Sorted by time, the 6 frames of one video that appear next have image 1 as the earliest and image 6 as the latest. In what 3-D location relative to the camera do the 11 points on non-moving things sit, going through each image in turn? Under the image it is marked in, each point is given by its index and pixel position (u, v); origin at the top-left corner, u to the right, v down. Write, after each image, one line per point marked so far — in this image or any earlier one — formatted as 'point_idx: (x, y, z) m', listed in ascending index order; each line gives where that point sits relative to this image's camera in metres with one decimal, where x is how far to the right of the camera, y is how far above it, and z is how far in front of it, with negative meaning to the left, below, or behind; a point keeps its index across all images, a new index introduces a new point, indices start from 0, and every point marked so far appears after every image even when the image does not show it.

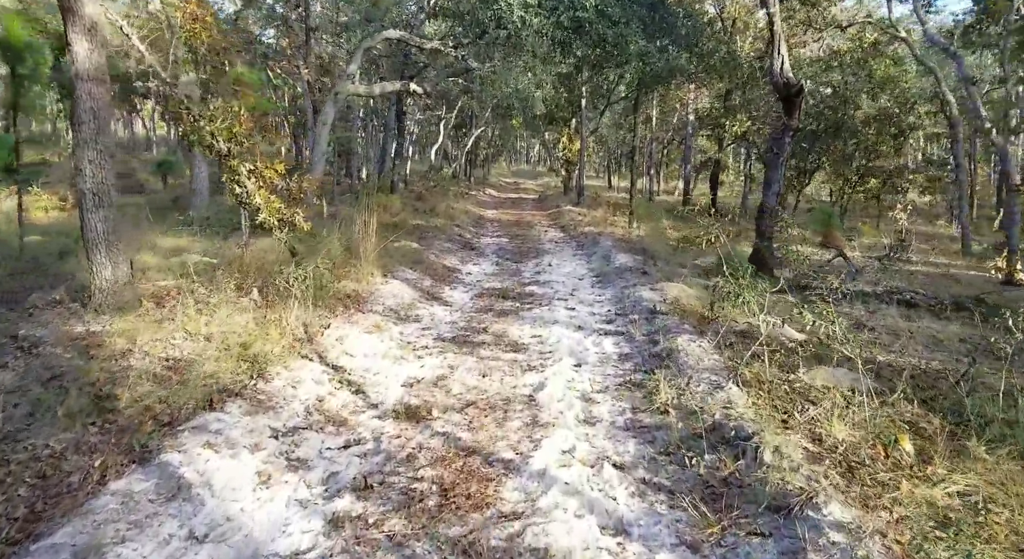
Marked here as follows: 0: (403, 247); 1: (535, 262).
0: (-2.0, +0.6, +15.2) m
1: (+0.4, +0.3, +15.4) m
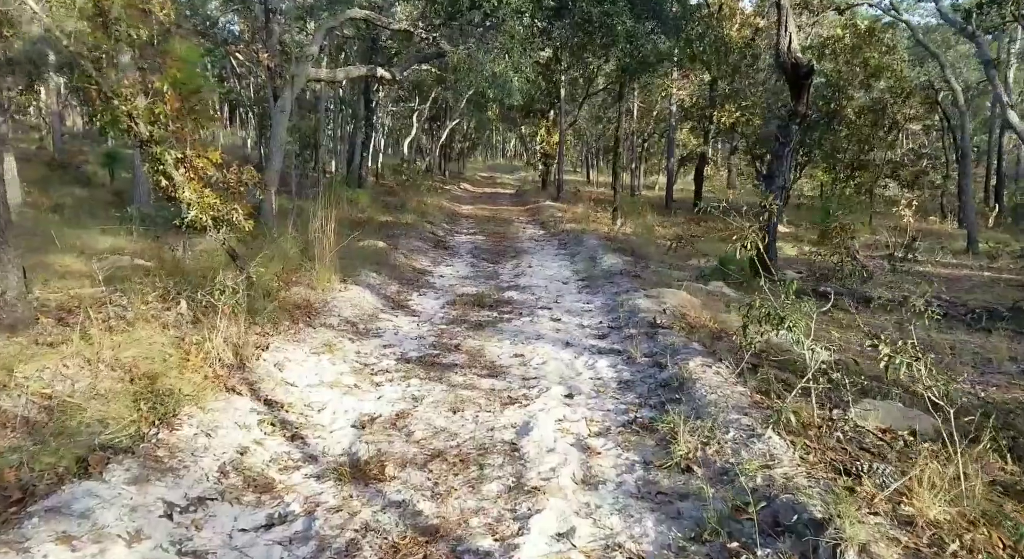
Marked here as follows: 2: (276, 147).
0: (-2.4, +0.5, +13.8) m
1: (0.0, +0.3, +14.1) m
2: (-4.3, +2.5, +15.2) m
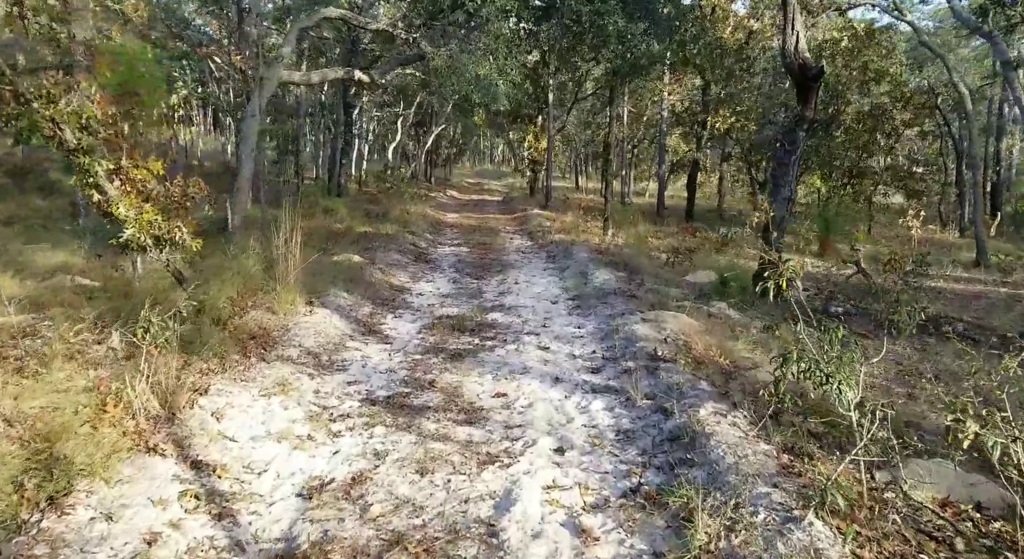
0: (-2.7, +0.2, +12.8) m
1: (-0.2, 0.0, +13.1) m
2: (-4.6, +2.2, +14.2) m
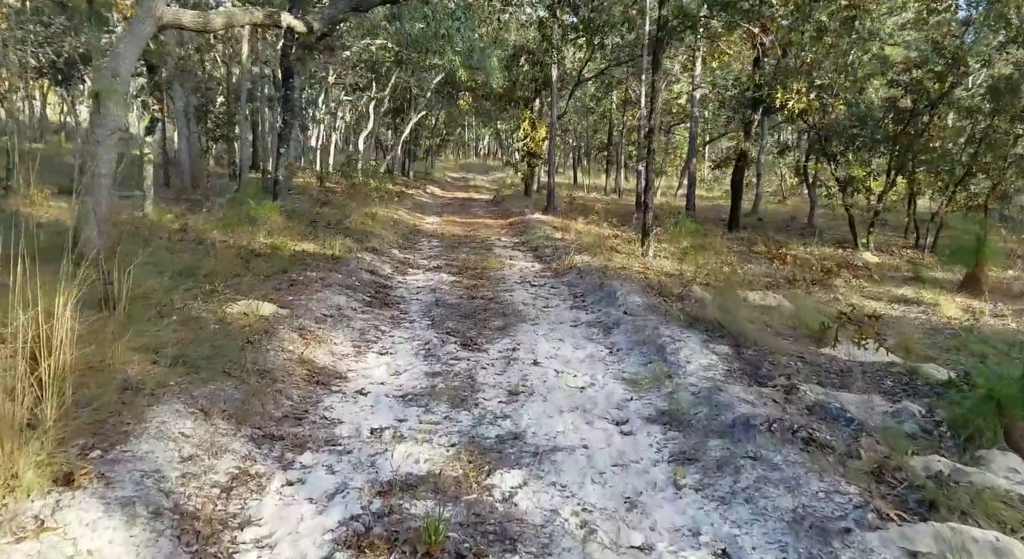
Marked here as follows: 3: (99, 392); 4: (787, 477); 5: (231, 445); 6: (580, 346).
0: (-2.5, -0.4, +7.2) m
1: (-0.1, -0.7, +7.6) m
2: (-4.5, +1.6, +8.5) m
3: (-2.7, -0.7, +5.3) m
4: (+1.4, -1.0, +4.2) m
5: (-1.7, -1.0, +5.0) m
6: (+0.6, -0.6, +7.7) m
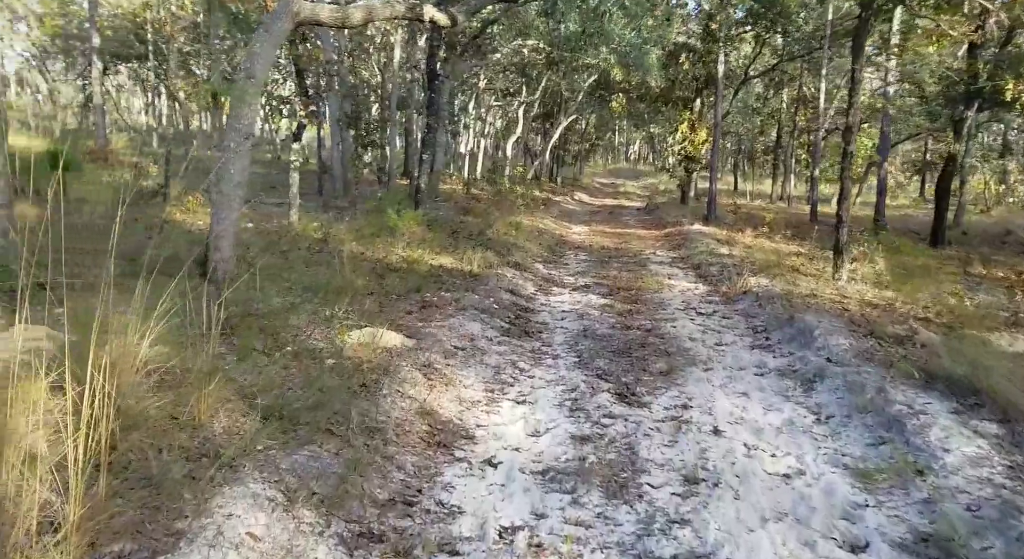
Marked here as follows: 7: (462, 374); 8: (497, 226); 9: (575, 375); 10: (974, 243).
0: (-1.3, -0.7, +6.0) m
1: (+1.2, -1.0, +5.9) m
2: (-2.9, +1.4, +7.7) m
3: (-1.8, -0.9, +4.2) m
4: (+2.0, -1.3, +2.3) m
5: (-0.9, -1.2, +3.6) m
6: (+1.9, -0.9, +5.9) m
7: (-0.4, -0.8, +6.8) m
8: (-0.3, +1.0, +15.2) m
9: (+0.6, -0.8, +7.1) m
10: (+9.3, +0.7, +16.3) m
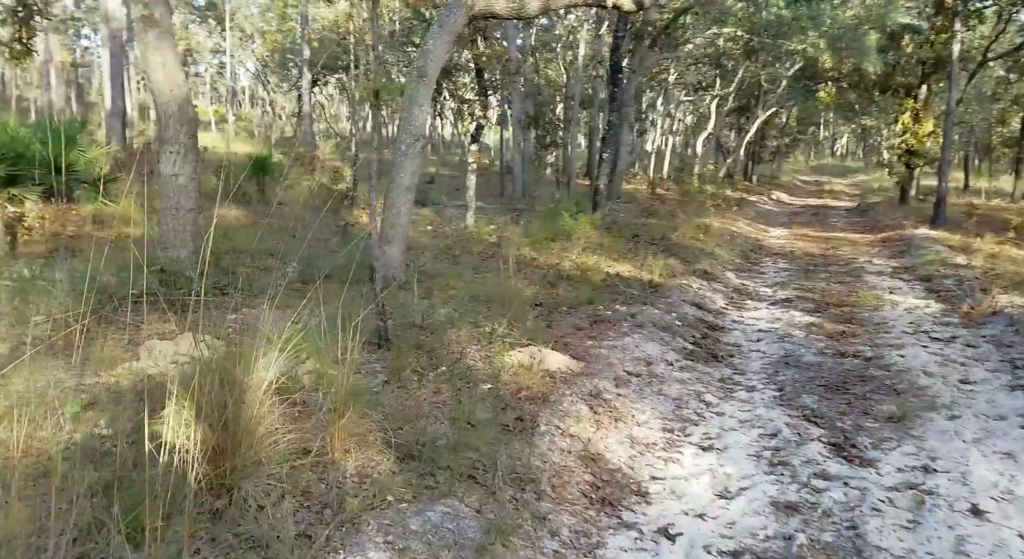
0: (-0.1, -0.8, +5.2) m
1: (+2.3, -1.1, +4.6) m
2: (-1.3, +1.3, +7.2) m
3: (-1.0, -1.0, +3.5) m
4: (+2.2, -1.4, +0.9) m
5: (-0.3, -1.3, +2.8) m
6: (+2.9, -1.1, +4.4) m
7: (+0.9, -0.9, +5.8) m
8: (+2.9, +0.9, +13.9) m
9: (+1.9, -1.0, +5.8) m
10: (+12.5, +0.4, +12.9) m
